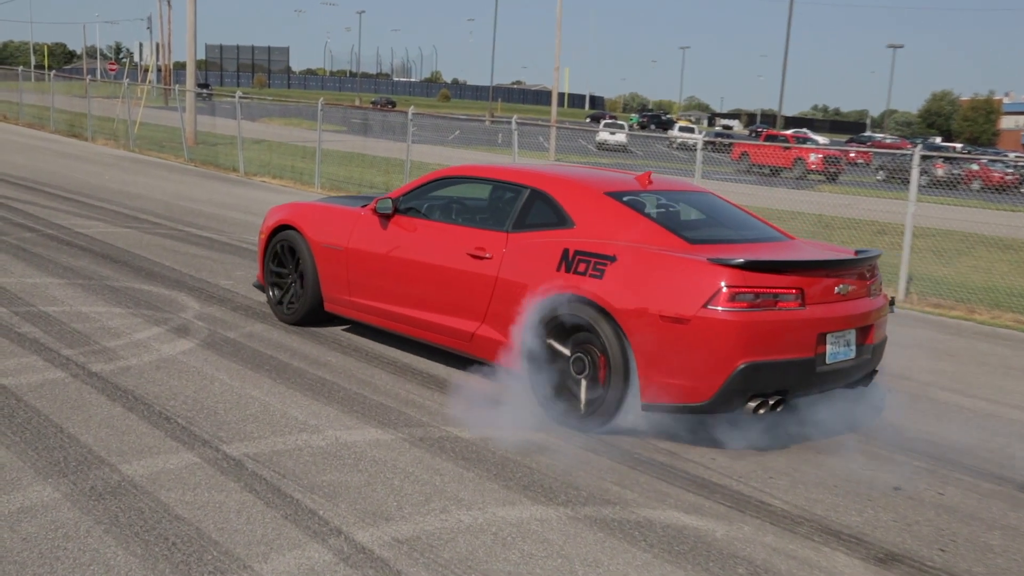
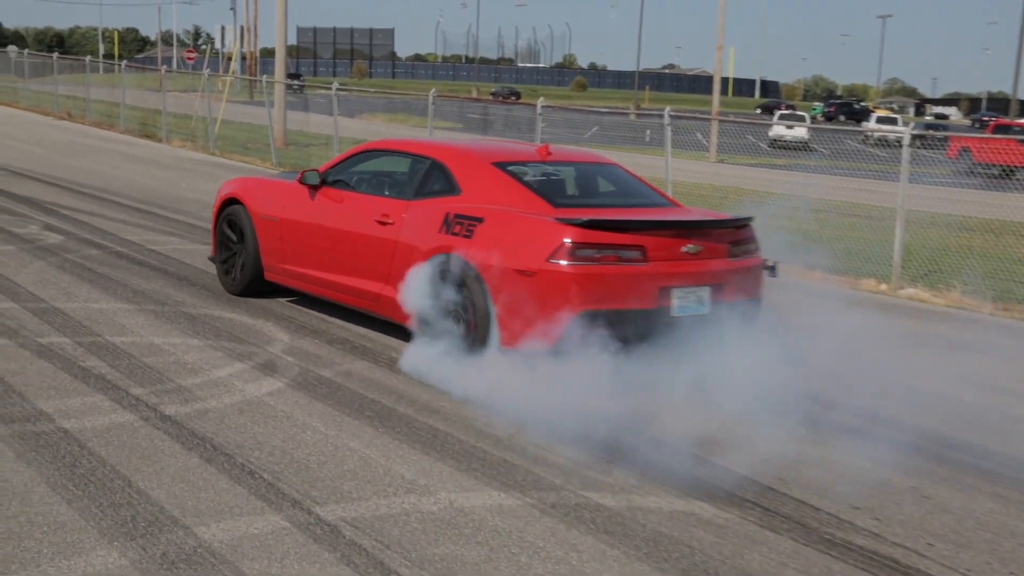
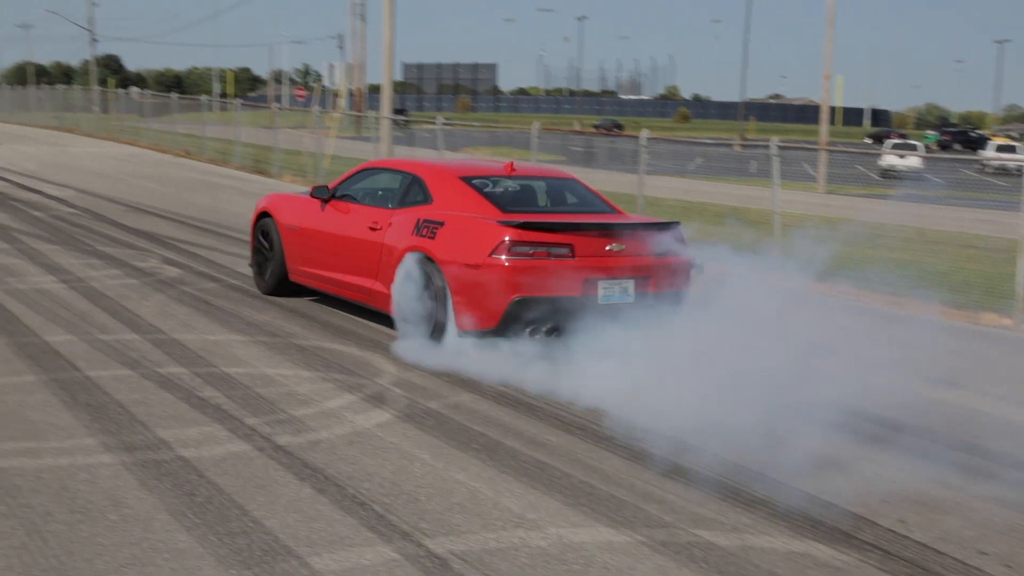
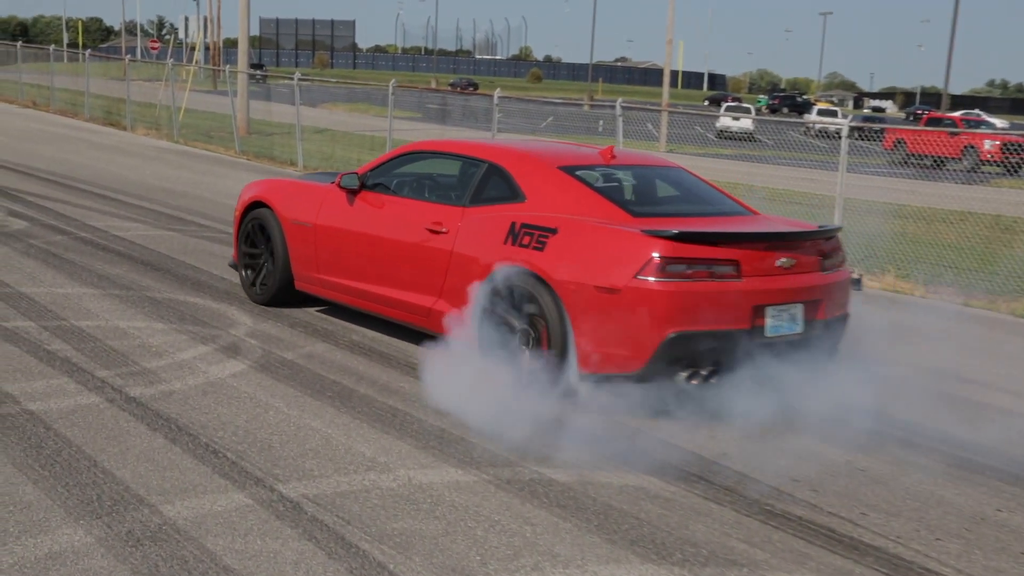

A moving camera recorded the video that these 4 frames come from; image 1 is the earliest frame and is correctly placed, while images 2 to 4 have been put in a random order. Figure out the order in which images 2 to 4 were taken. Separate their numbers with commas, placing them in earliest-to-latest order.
4, 2, 3
